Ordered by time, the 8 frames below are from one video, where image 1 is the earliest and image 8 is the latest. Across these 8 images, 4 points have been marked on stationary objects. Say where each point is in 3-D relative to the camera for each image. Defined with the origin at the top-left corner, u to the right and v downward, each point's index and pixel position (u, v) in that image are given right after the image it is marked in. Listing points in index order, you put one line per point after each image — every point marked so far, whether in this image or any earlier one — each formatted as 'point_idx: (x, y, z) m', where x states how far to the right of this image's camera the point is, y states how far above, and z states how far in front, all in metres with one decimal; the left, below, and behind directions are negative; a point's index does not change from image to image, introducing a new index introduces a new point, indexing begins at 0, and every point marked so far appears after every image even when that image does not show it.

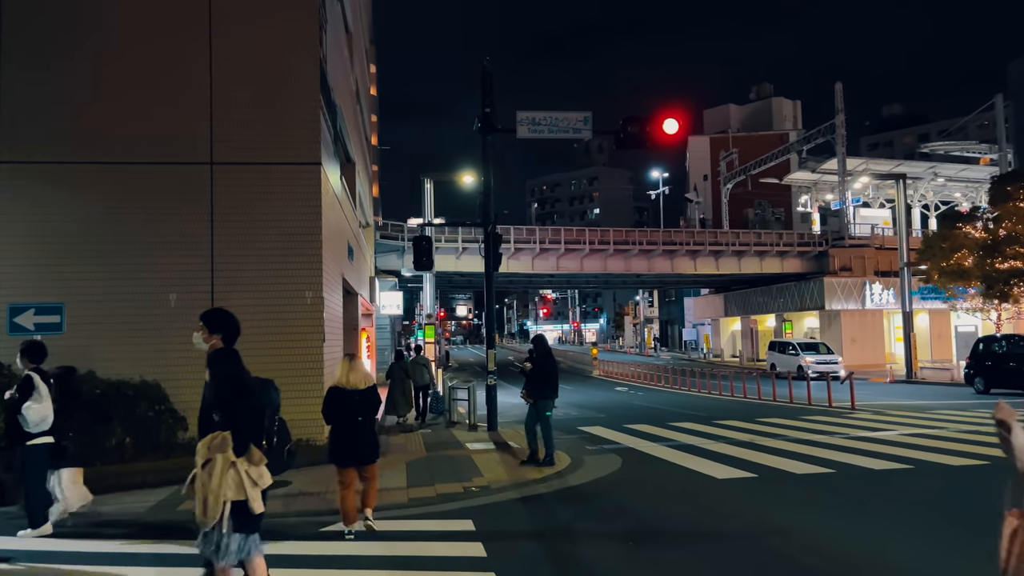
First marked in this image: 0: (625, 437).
0: (+1.9, -2.5, +13.6) m
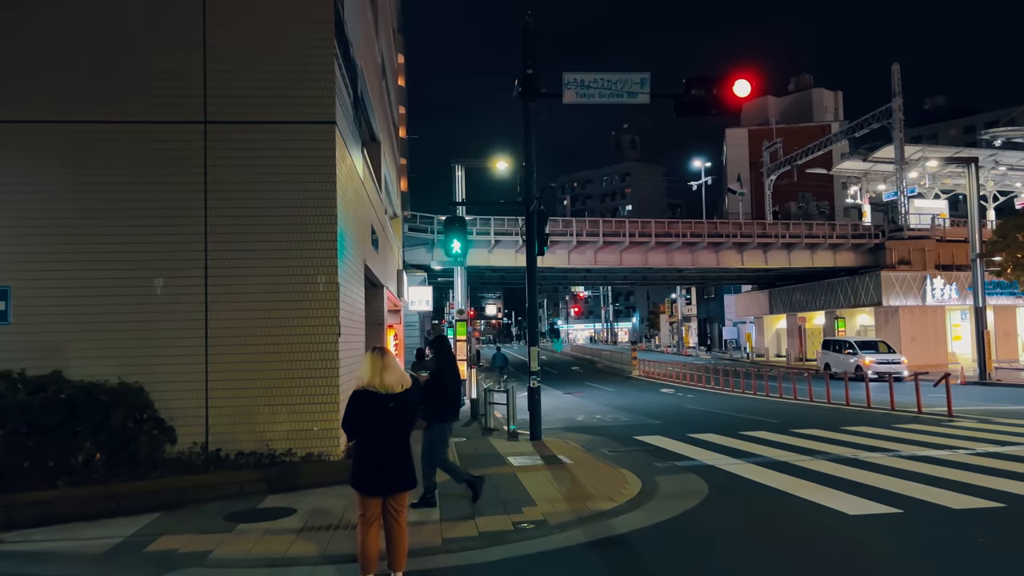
0: (+2.7, -2.3, +11.4) m
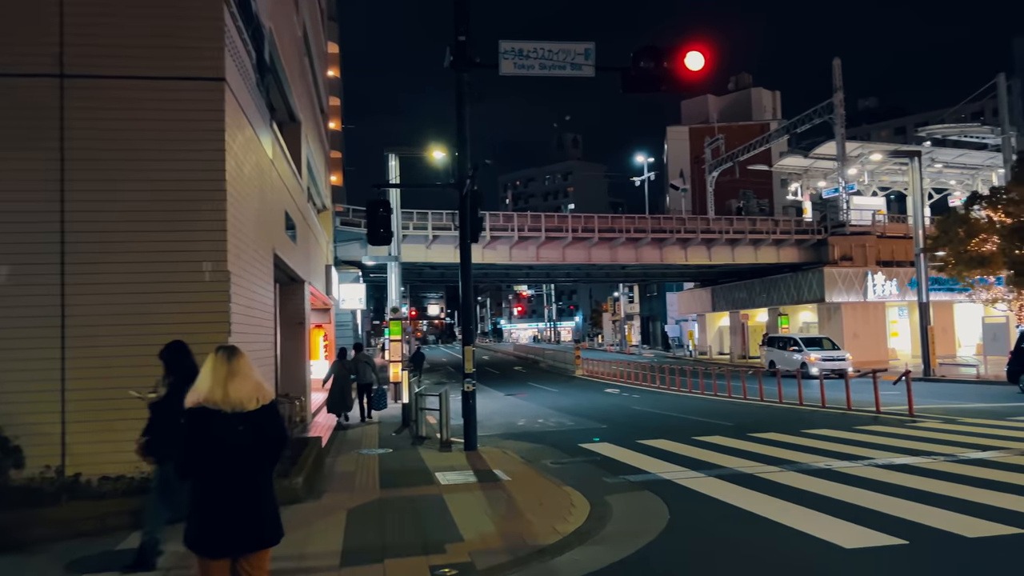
0: (+1.8, -2.2, +10.1) m
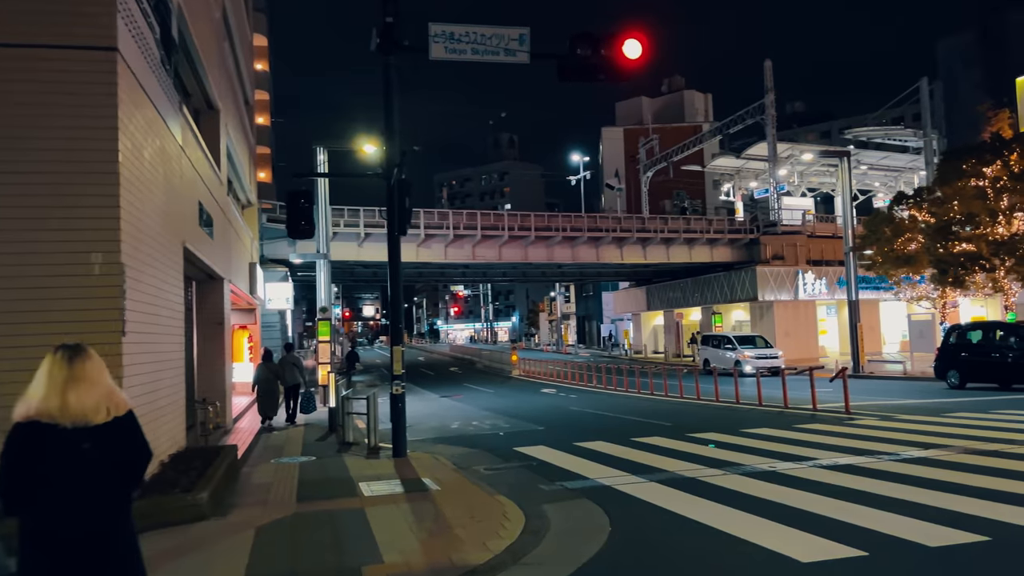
0: (+1.0, -2.1, +9.6) m
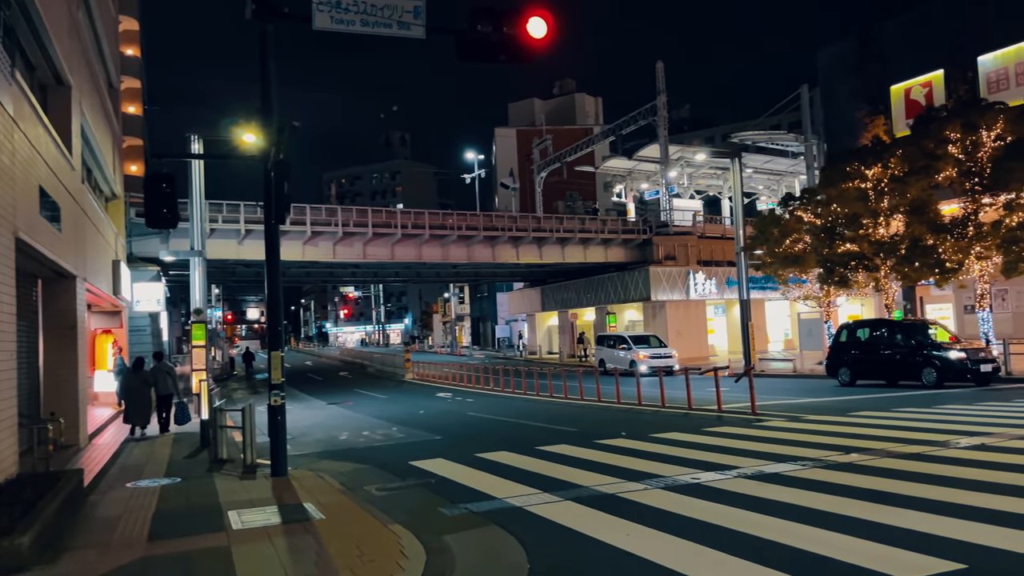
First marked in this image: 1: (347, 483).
0: (-0.1, -2.1, +8.6) m
1: (-2.0, -2.4, +10.0) m
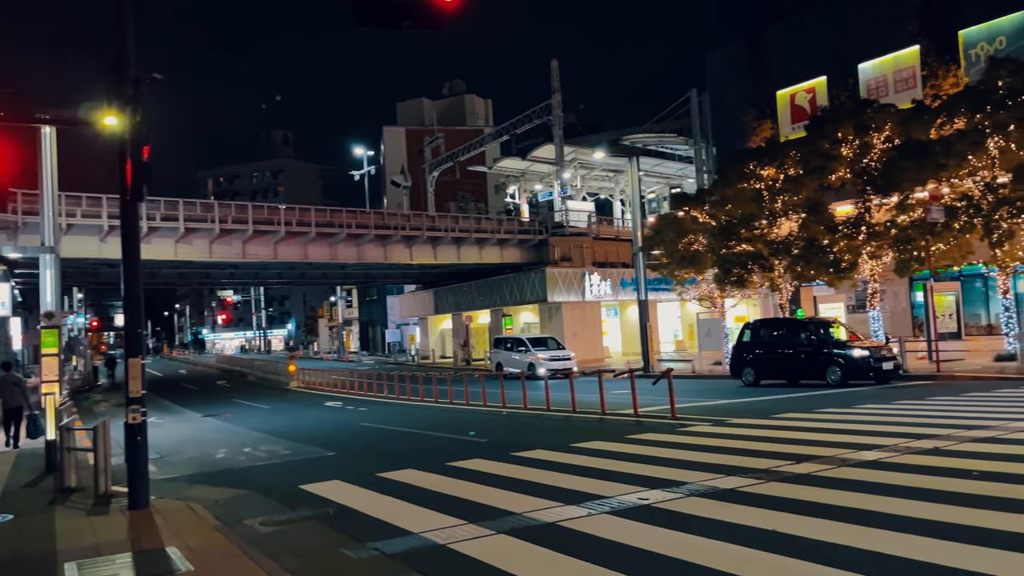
0: (-0.9, -2.0, +7.2) m
1: (-3.0, -2.3, +8.3) m
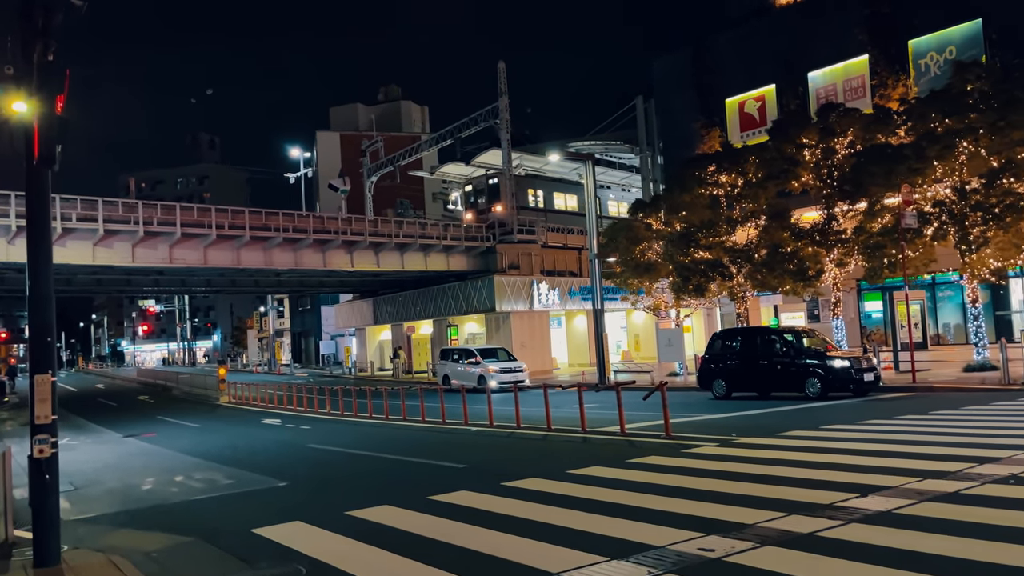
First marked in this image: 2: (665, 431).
0: (-0.7, -2.0, +5.6) m
1: (-2.9, -2.3, +6.6) m
2: (+2.3, -2.2, +12.4) m
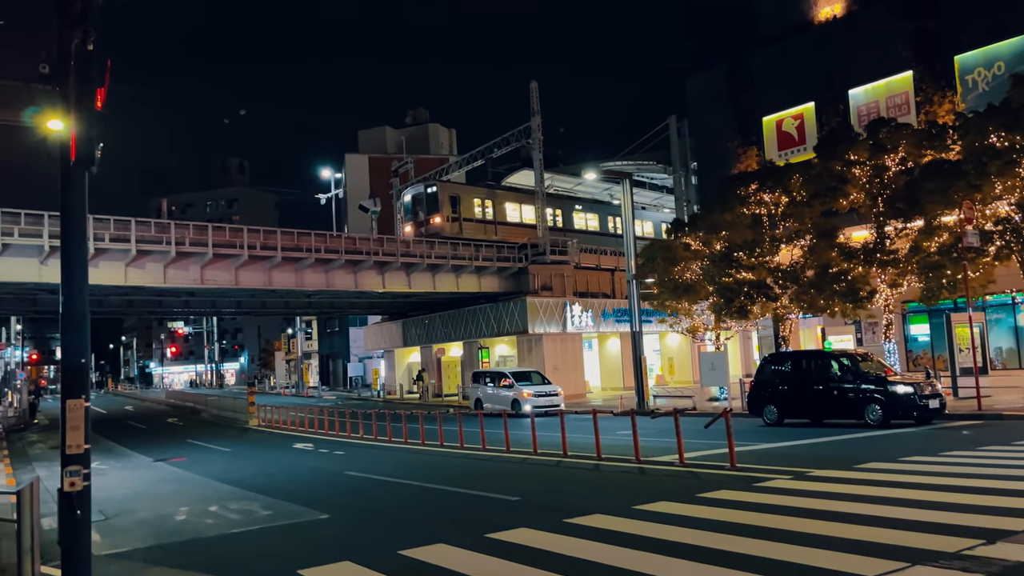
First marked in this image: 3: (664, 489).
0: (-0.1, -2.1, +4.8) m
1: (-2.3, -2.4, +5.9) m
2: (+3.1, -2.5, +11.6) m
3: (+2.0, -2.6, +10.4) m
